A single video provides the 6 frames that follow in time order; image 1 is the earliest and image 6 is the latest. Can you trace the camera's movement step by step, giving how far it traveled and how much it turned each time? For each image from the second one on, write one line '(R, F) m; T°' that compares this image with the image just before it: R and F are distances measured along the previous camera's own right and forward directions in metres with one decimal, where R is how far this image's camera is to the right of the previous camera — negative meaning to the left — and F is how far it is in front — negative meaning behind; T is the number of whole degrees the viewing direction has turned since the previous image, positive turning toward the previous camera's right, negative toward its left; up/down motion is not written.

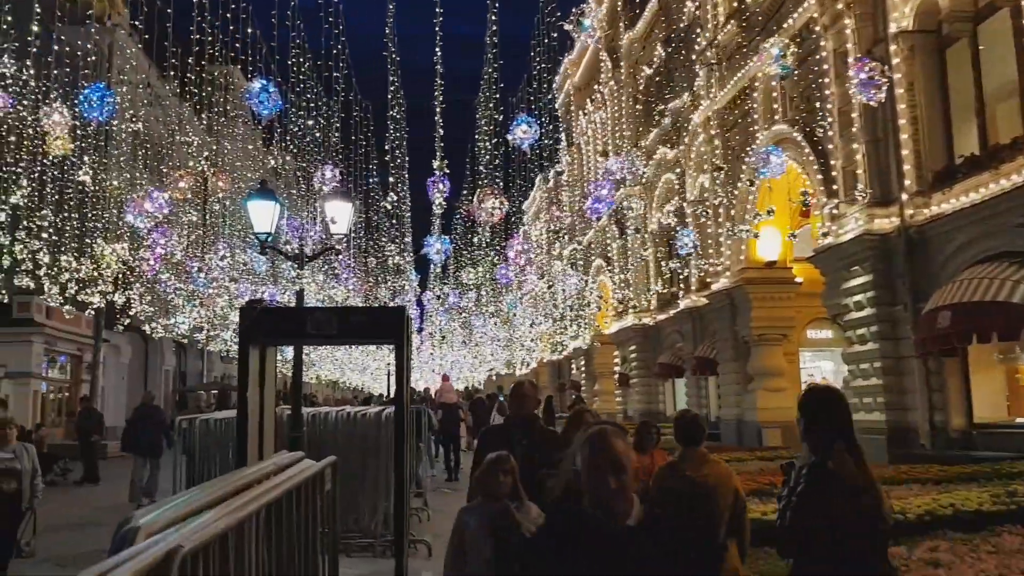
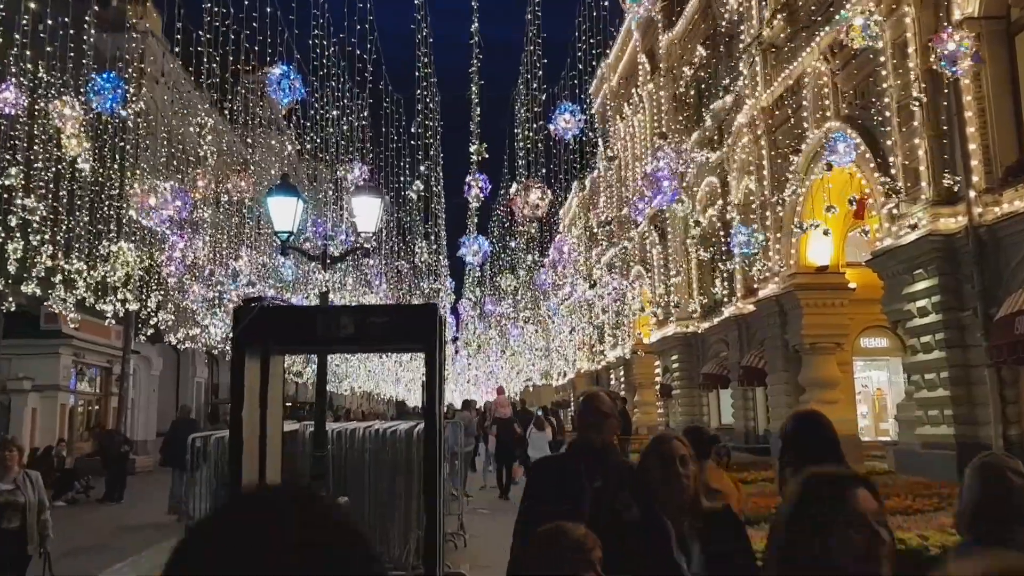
(-0.1, +0.9) m; -2°
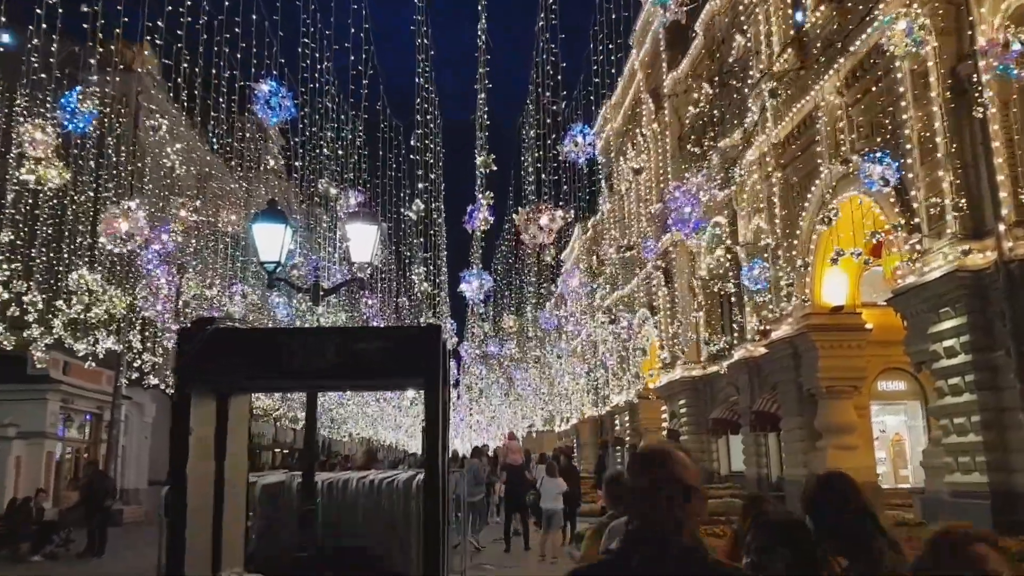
(-0.1, +0.8) m; 0°
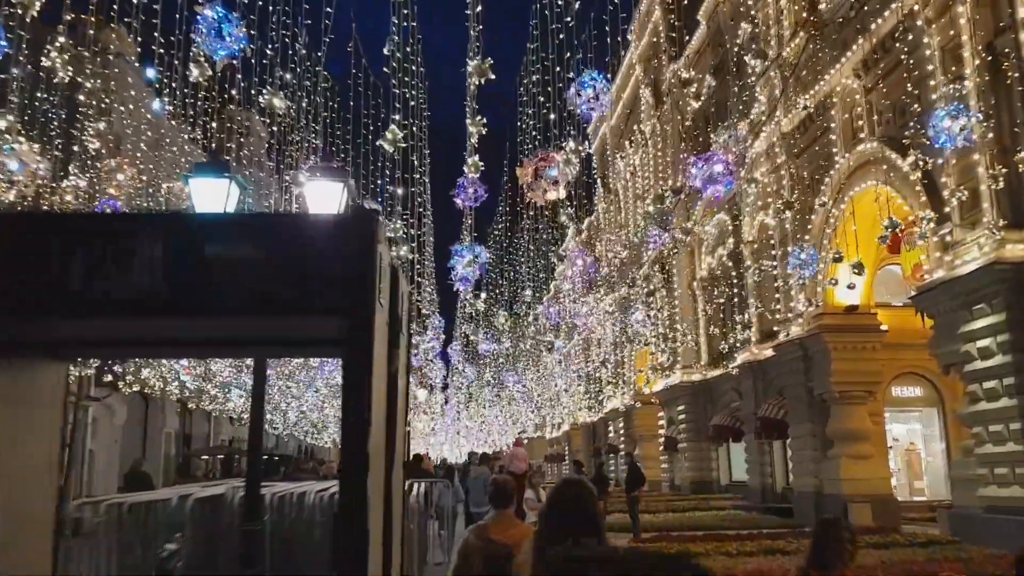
(0.0, +1.5) m; +1°
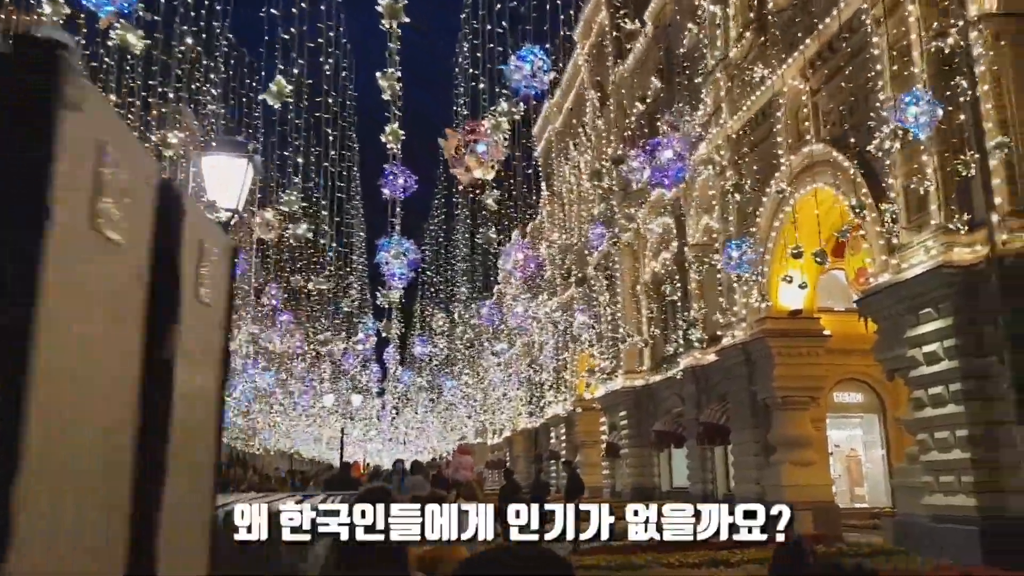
(+0.1, +0.7) m; +3°
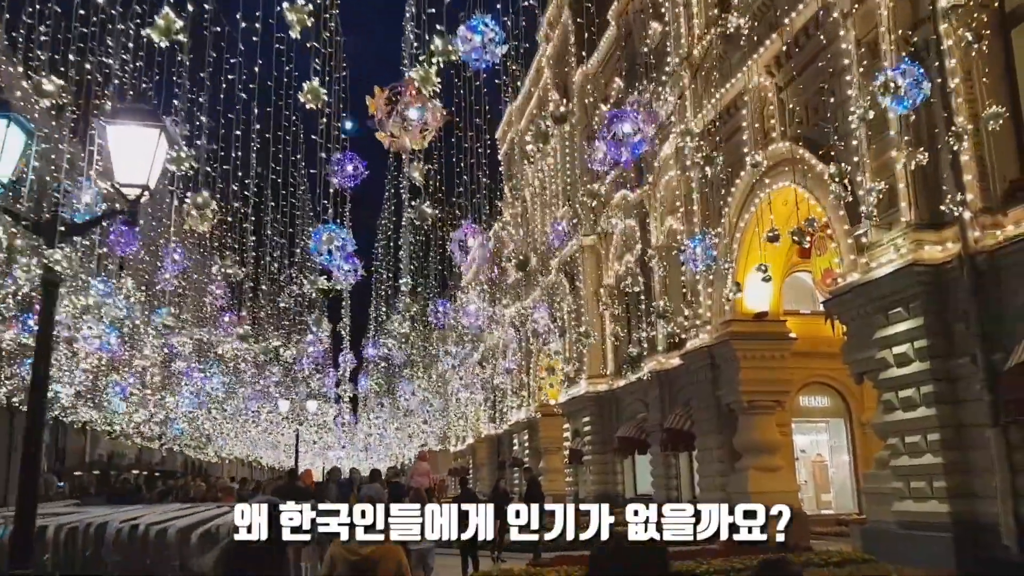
(+0.1, +0.6) m; +2°
